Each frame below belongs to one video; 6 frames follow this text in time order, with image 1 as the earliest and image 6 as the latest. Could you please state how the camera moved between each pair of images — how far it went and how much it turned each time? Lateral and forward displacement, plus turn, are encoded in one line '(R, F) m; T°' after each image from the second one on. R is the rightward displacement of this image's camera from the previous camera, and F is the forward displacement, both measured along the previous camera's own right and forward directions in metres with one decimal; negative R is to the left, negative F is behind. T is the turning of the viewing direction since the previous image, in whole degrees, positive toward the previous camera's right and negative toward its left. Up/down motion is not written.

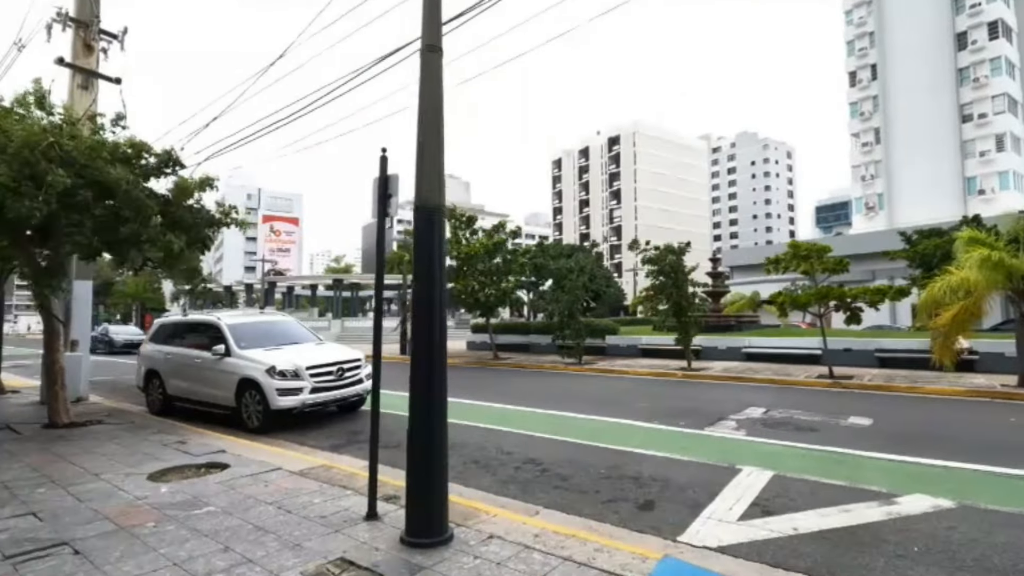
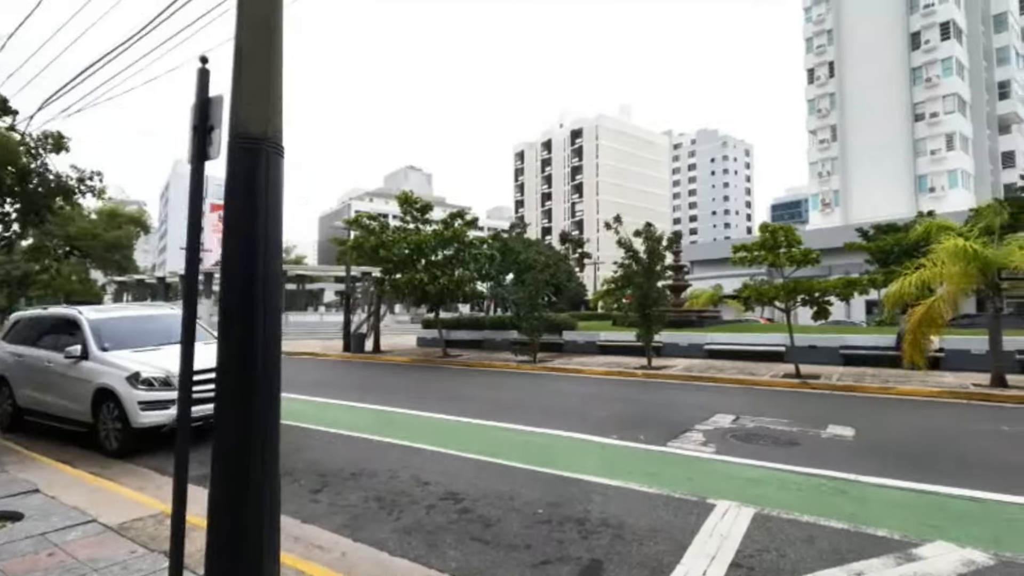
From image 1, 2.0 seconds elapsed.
(+0.4, +1.4) m; +4°
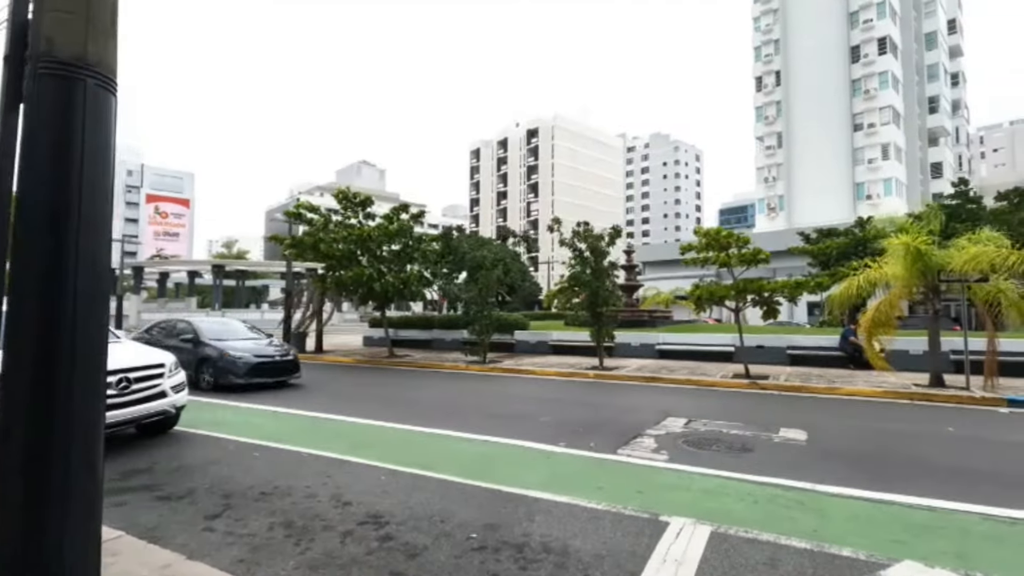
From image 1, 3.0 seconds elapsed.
(+0.2, +0.6) m; +5°
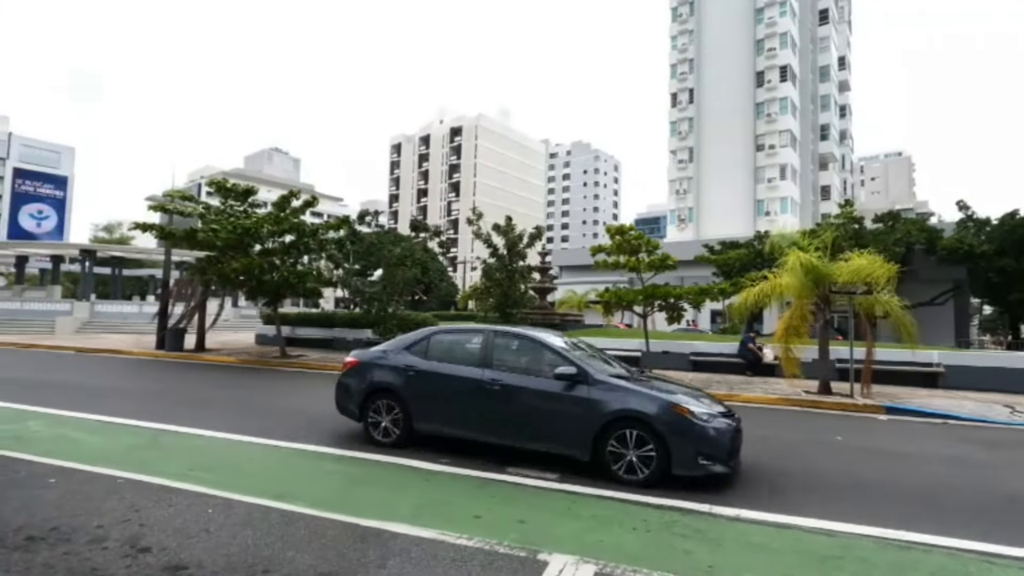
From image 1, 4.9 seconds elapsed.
(+0.4, +0.7) m; +8°
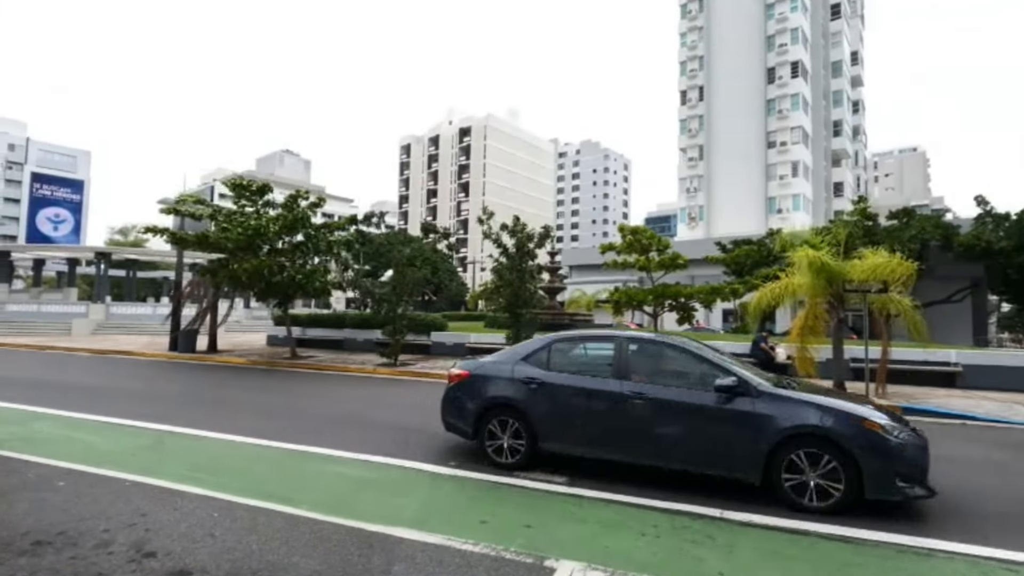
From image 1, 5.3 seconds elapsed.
(0.0, +0.1) m; -1°
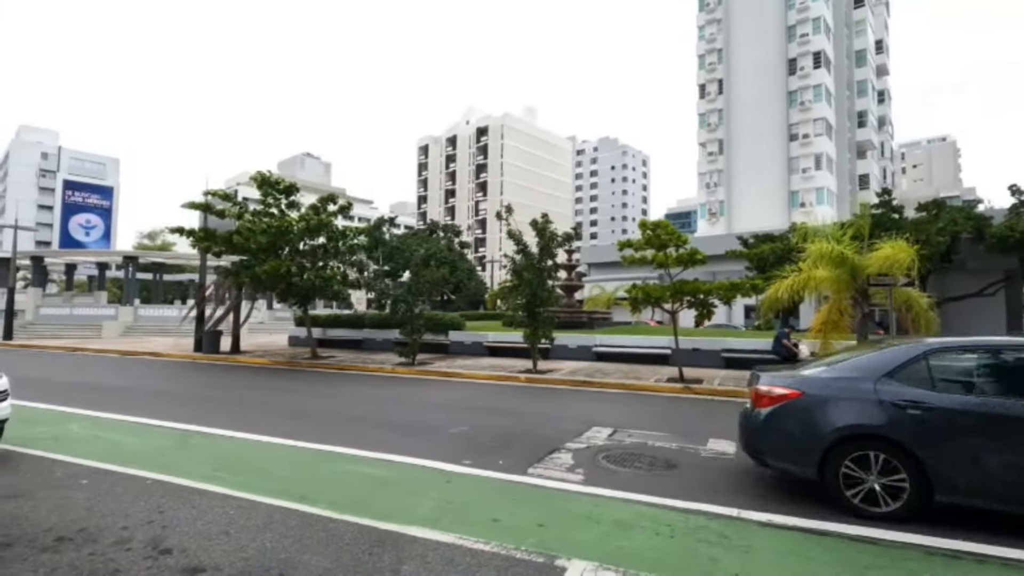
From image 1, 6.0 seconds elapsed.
(+0.1, 0.0) m; -2°
